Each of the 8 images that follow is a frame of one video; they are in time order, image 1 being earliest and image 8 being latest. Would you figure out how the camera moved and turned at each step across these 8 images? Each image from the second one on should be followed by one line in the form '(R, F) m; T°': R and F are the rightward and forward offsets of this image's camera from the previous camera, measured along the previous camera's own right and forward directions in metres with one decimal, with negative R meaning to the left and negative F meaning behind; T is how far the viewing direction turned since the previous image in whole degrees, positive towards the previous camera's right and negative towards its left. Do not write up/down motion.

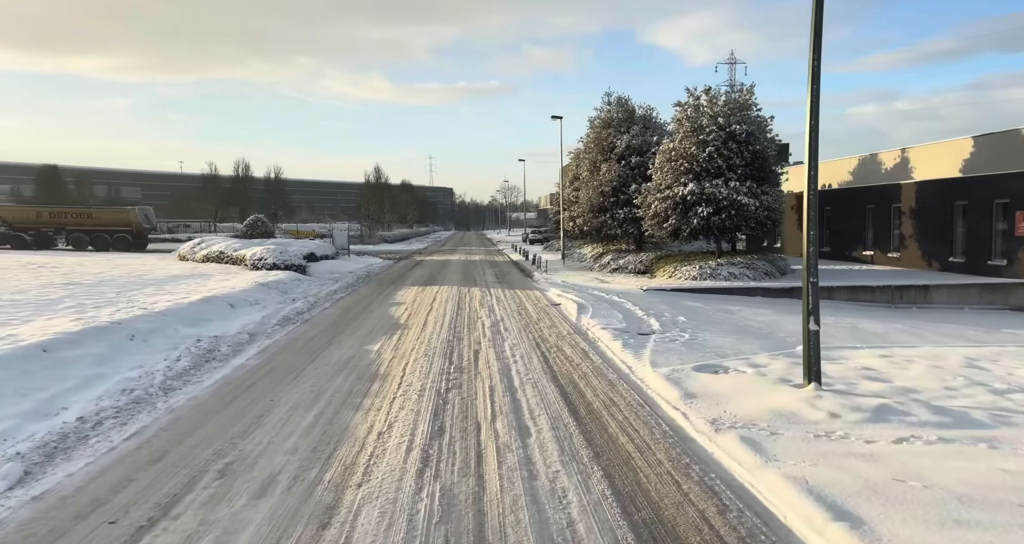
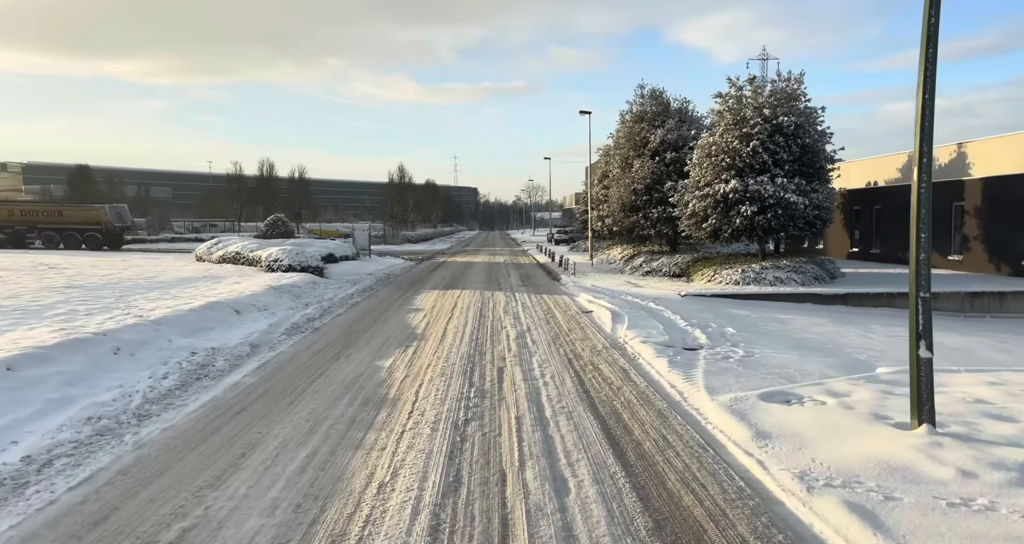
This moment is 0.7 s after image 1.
(-0.1, +1.2) m; -2°
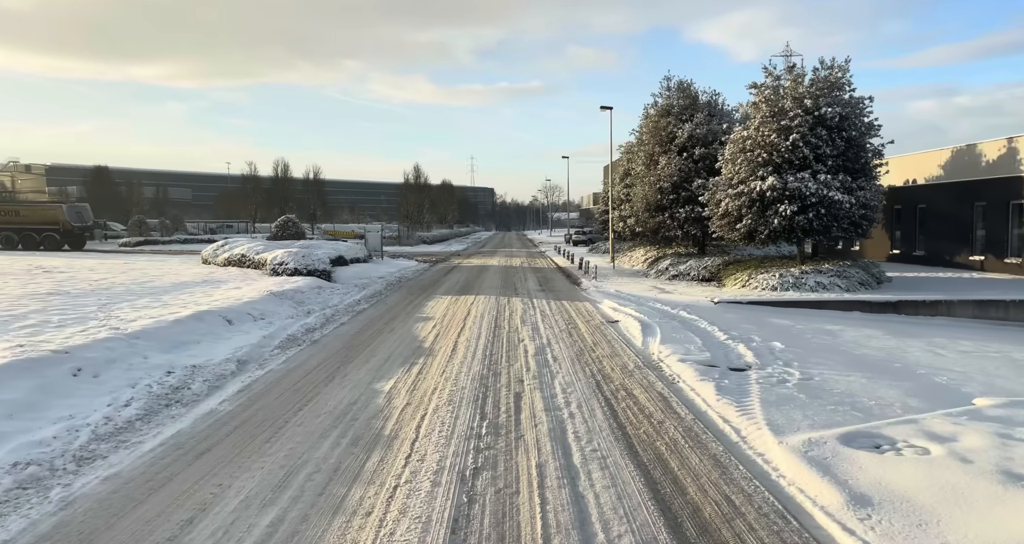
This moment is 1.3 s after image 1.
(0.0, +1.2) m; -2°
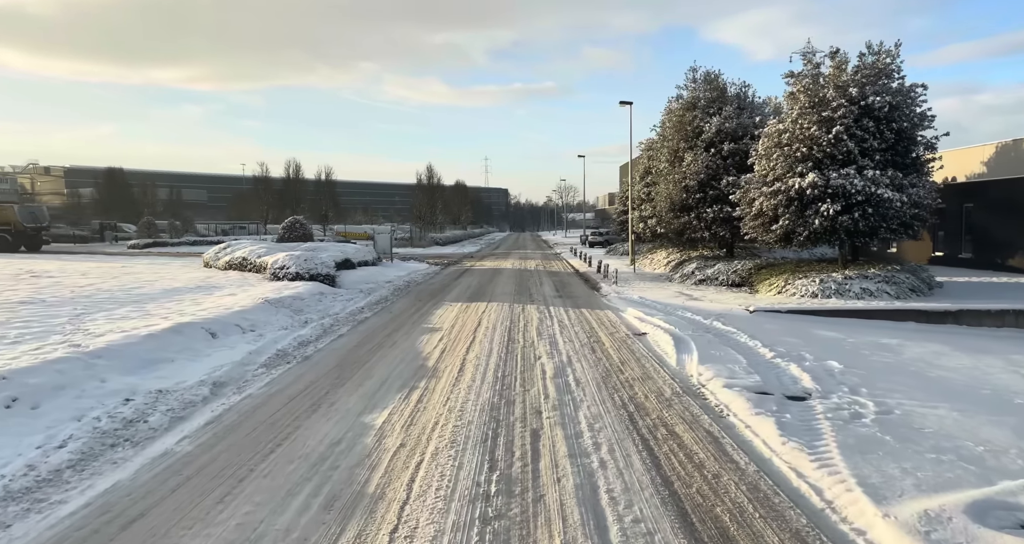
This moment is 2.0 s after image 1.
(0.0, +1.2) m; -1°
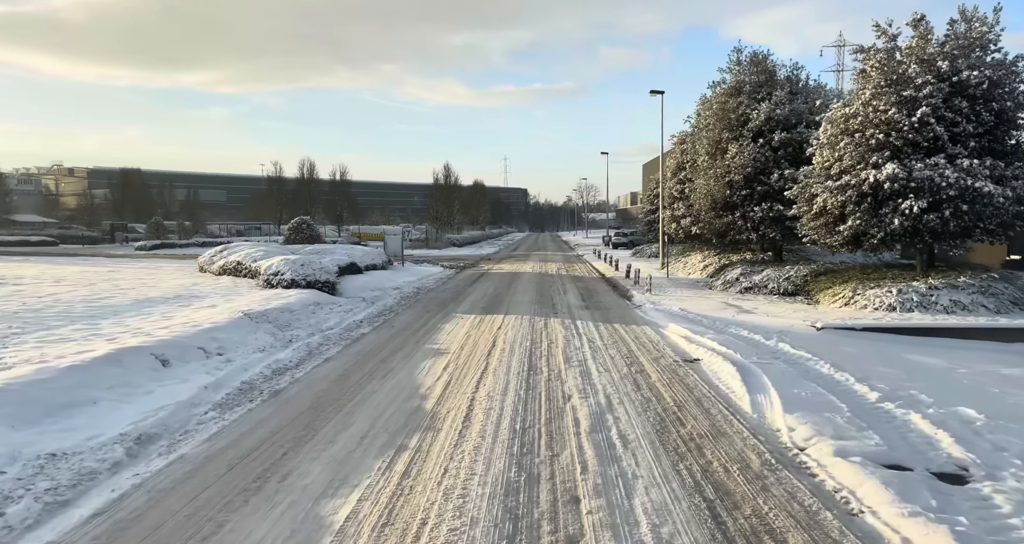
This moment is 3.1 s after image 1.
(0.0, +2.0) m; -2°
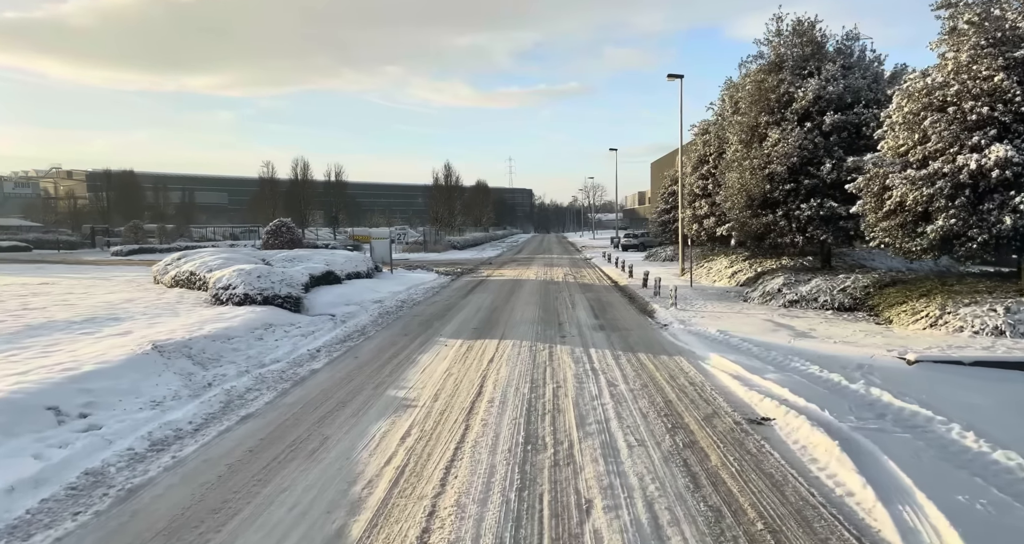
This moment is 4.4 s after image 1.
(+0.2, +2.7) m; -1°
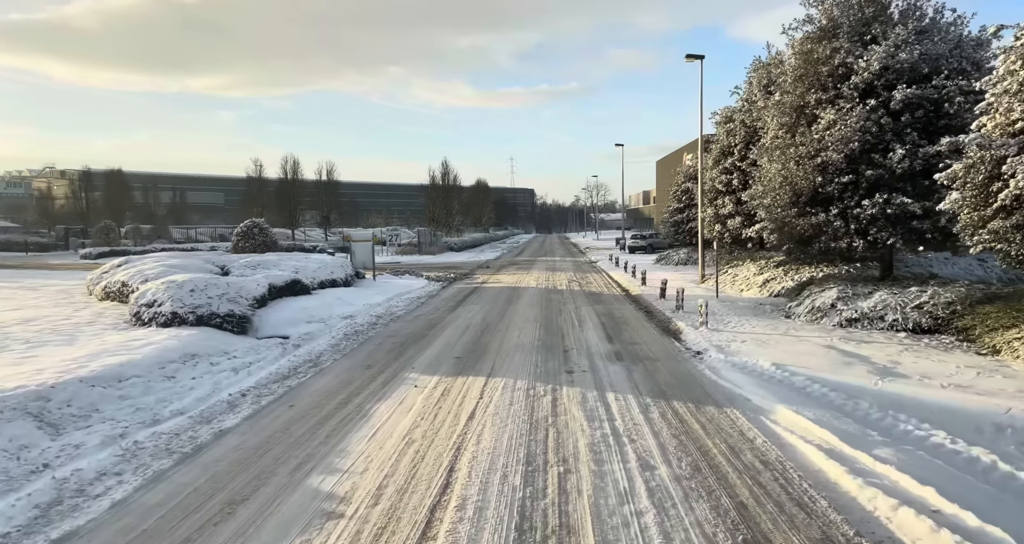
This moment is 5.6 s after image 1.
(+0.1, +2.6) m; 0°
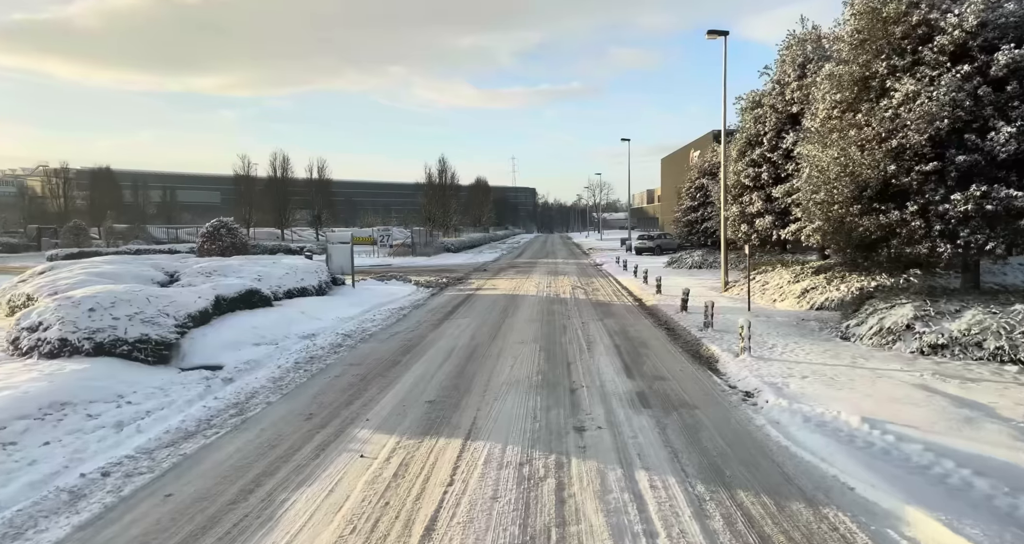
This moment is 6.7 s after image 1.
(+0.1, +2.5) m; 0°
